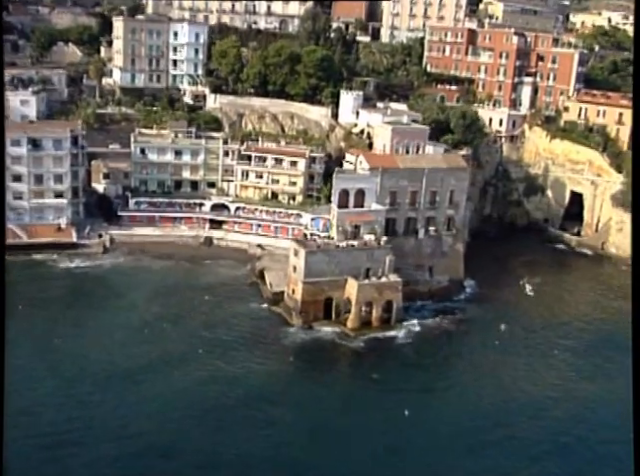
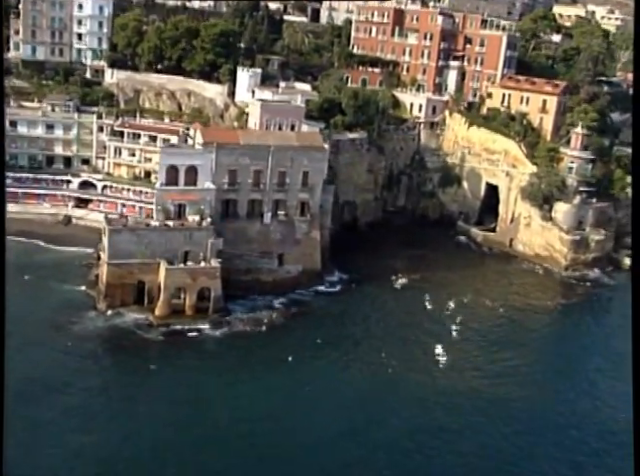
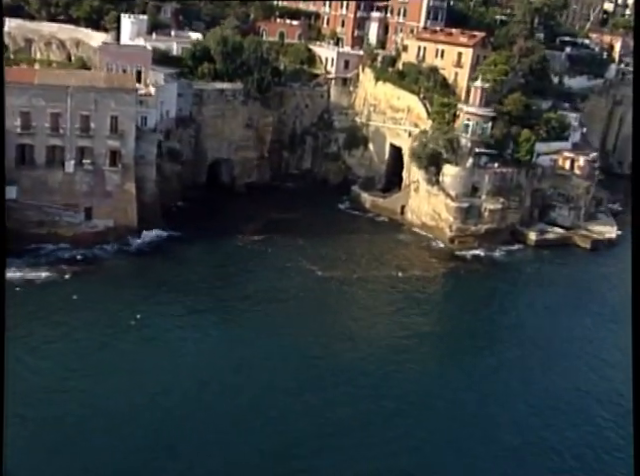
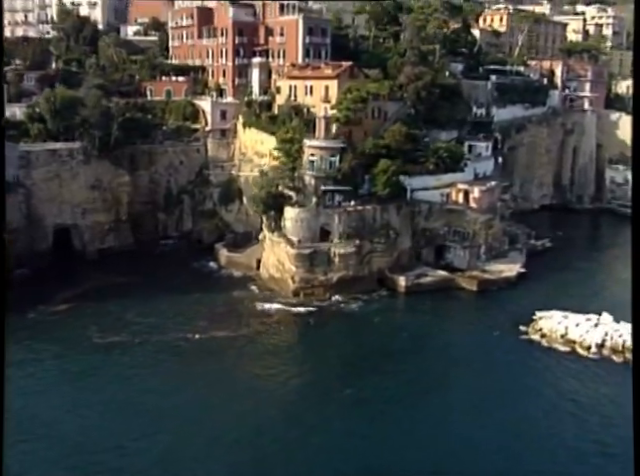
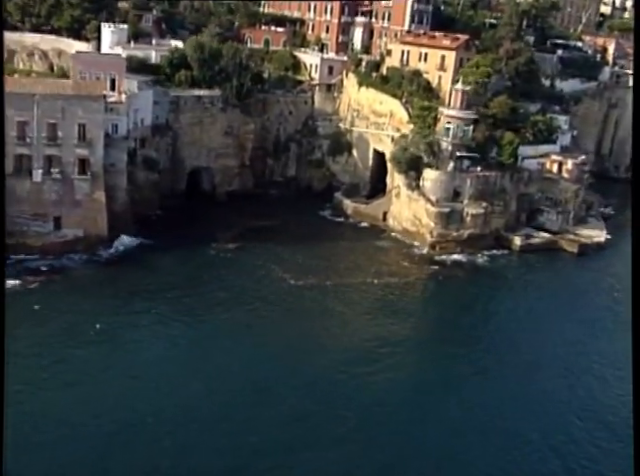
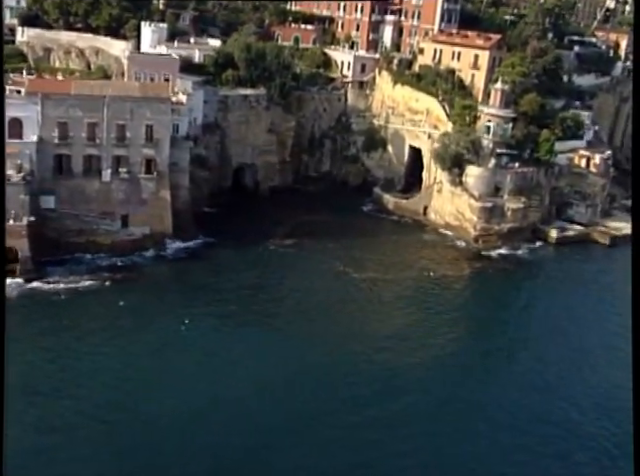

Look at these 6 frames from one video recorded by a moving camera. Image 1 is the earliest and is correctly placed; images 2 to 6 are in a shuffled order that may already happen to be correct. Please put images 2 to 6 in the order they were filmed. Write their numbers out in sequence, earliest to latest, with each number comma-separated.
2, 6, 3, 5, 4
